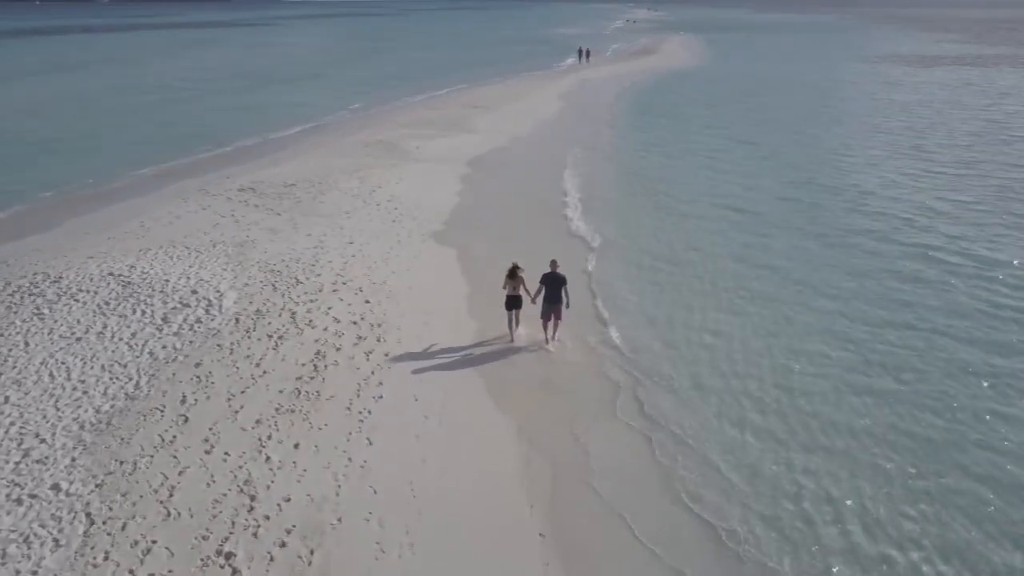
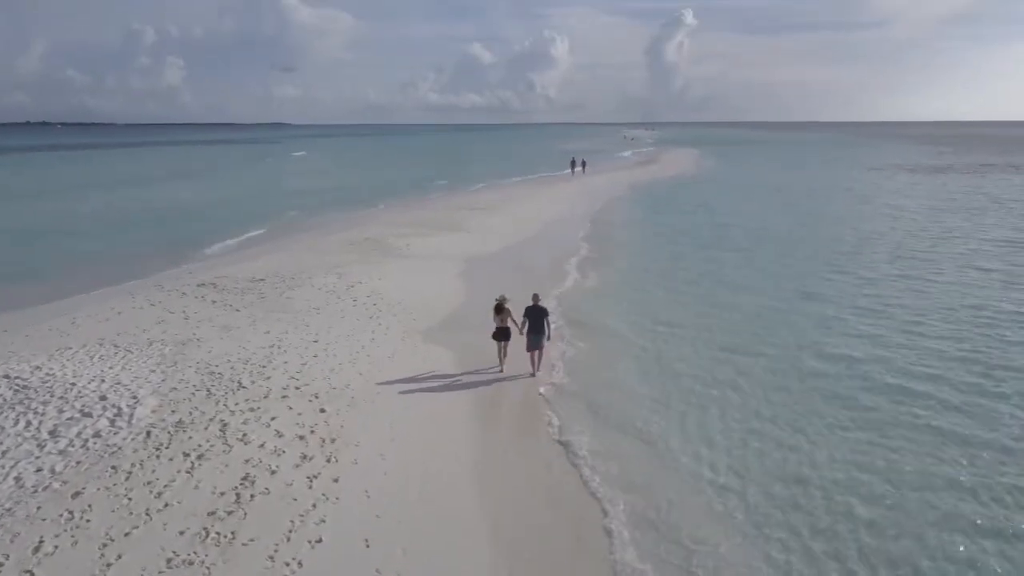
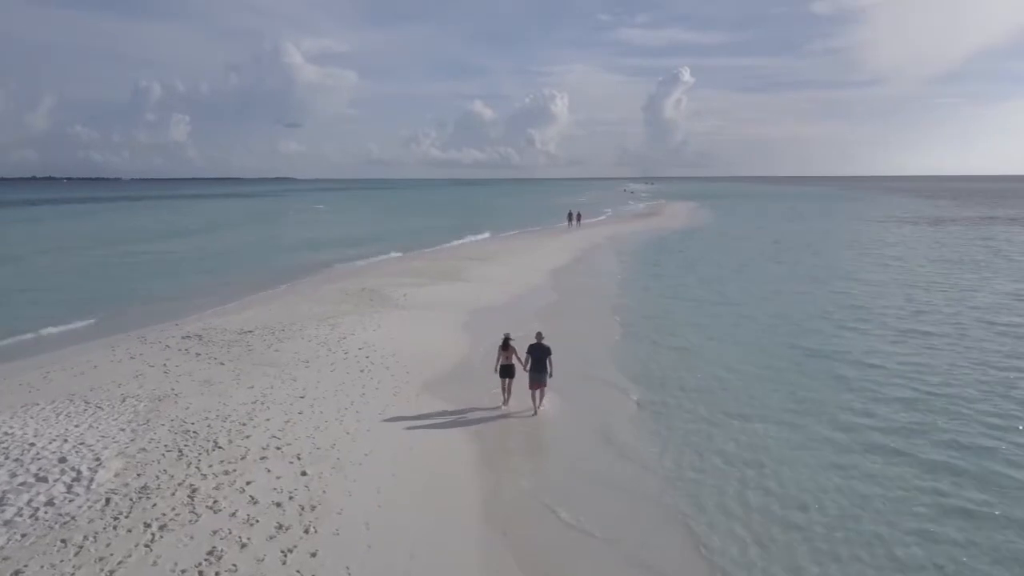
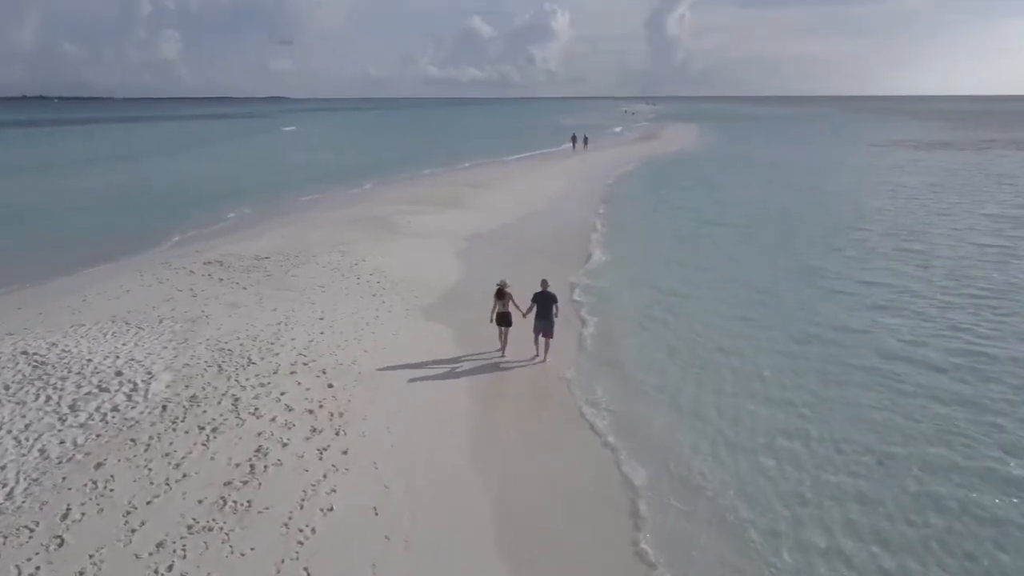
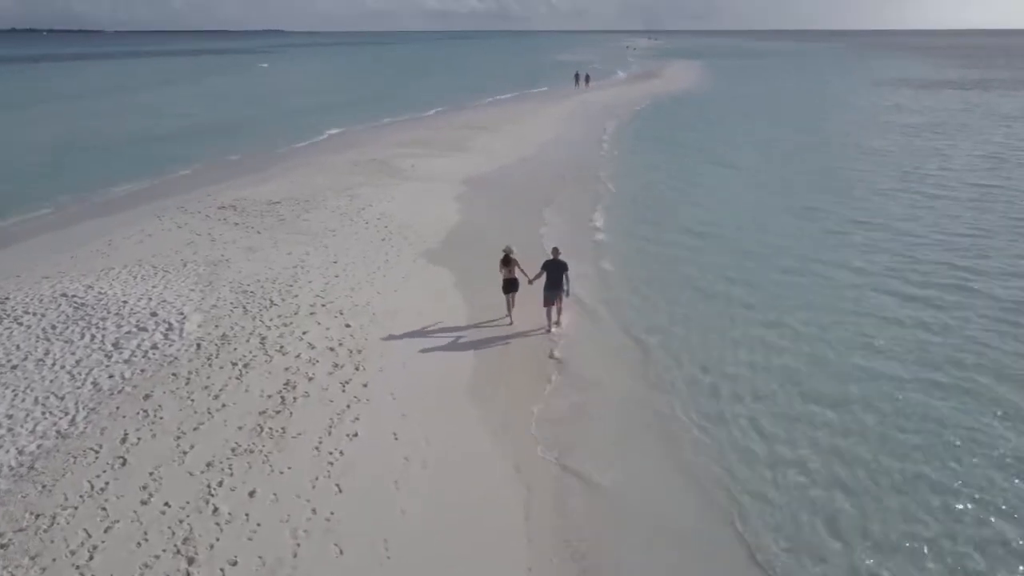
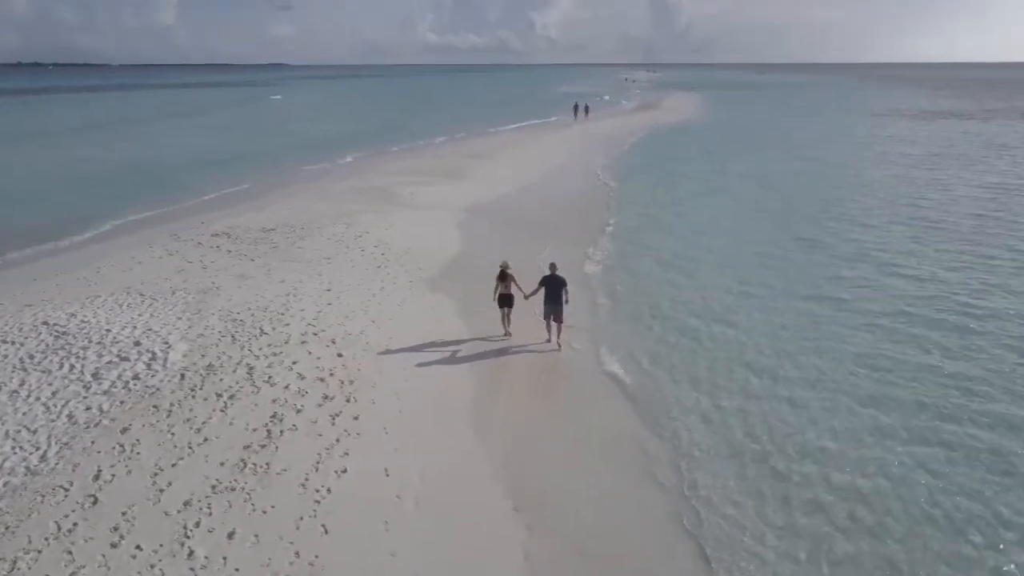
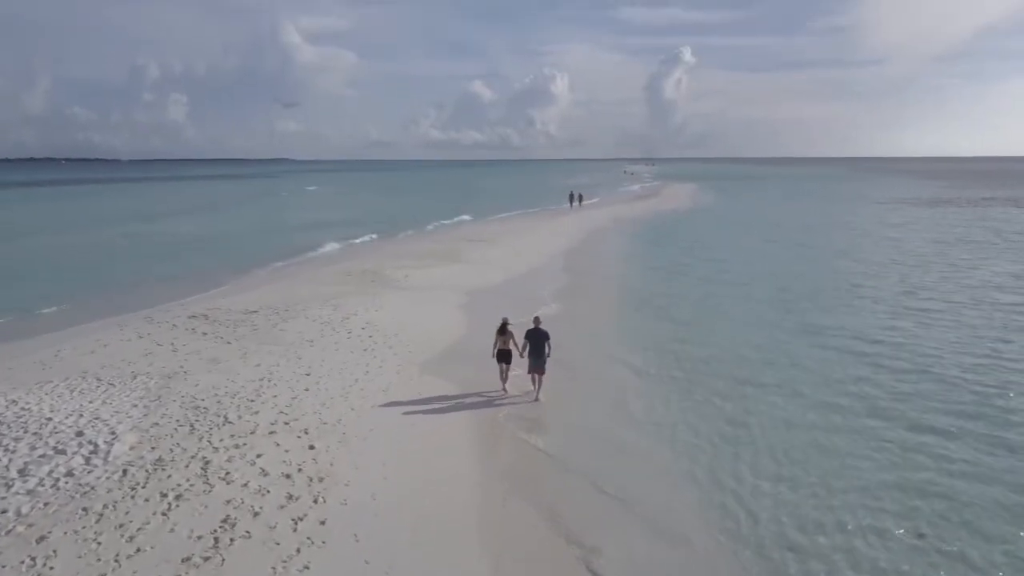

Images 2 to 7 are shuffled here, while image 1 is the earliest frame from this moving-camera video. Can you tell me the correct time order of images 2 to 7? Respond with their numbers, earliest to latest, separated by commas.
5, 6, 4, 2, 7, 3
